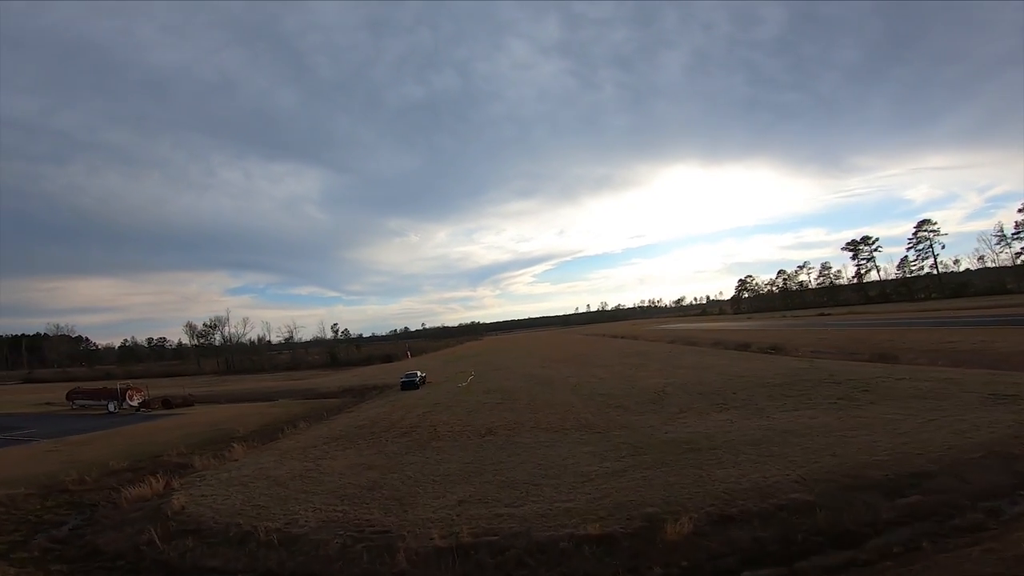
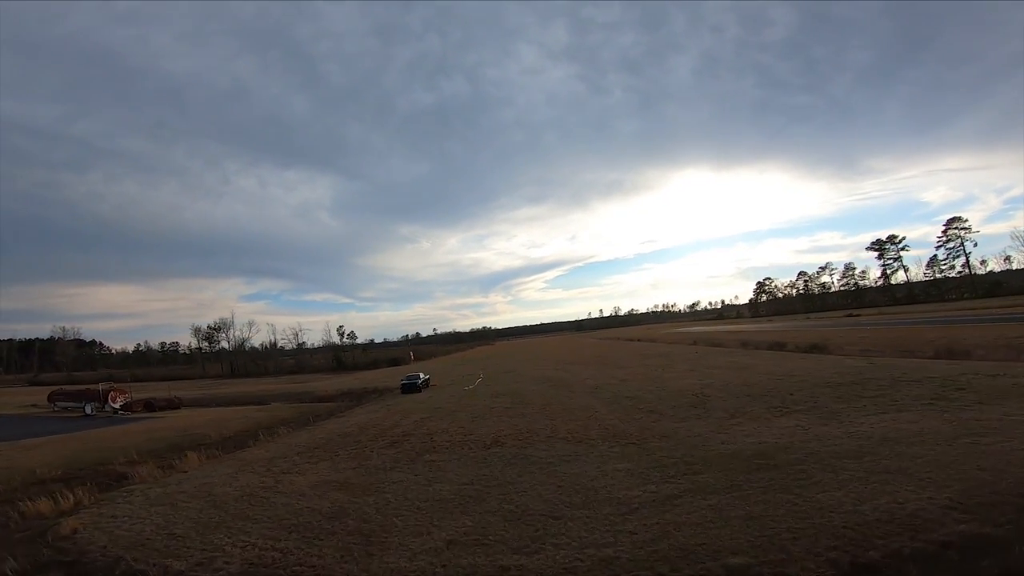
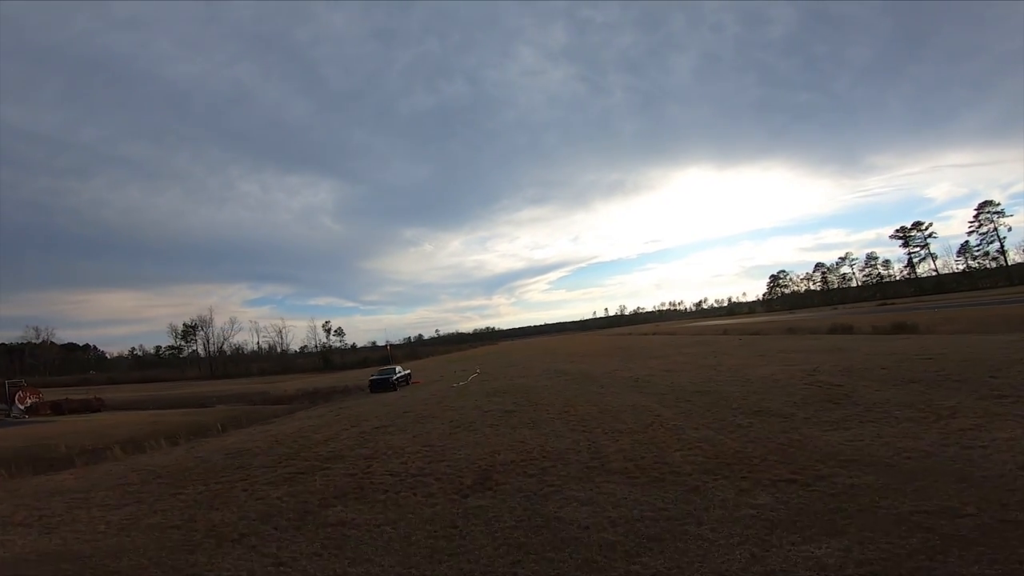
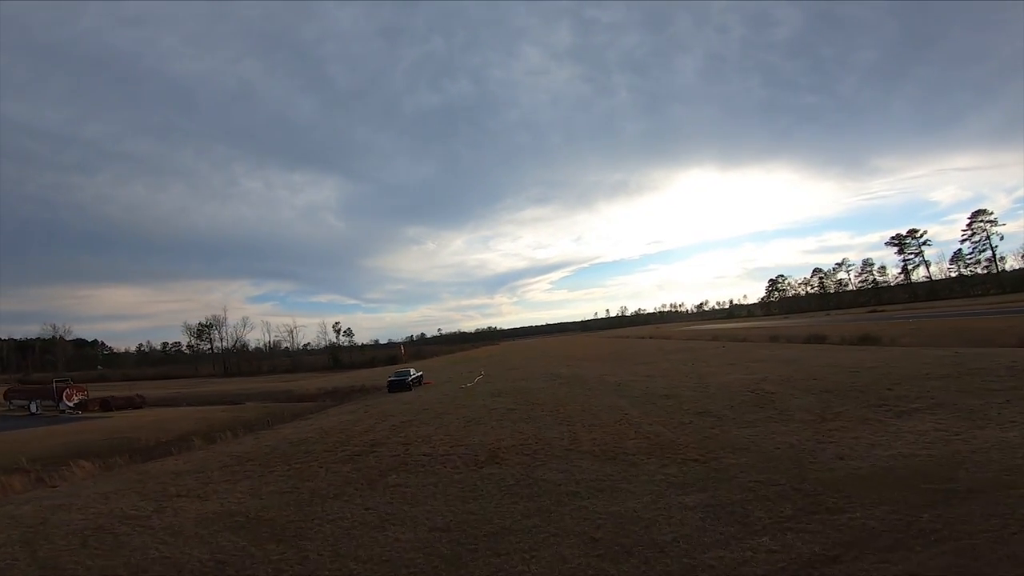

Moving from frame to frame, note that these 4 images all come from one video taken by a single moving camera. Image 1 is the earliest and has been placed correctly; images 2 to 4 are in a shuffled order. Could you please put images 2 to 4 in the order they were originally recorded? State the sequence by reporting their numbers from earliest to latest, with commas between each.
2, 4, 3
